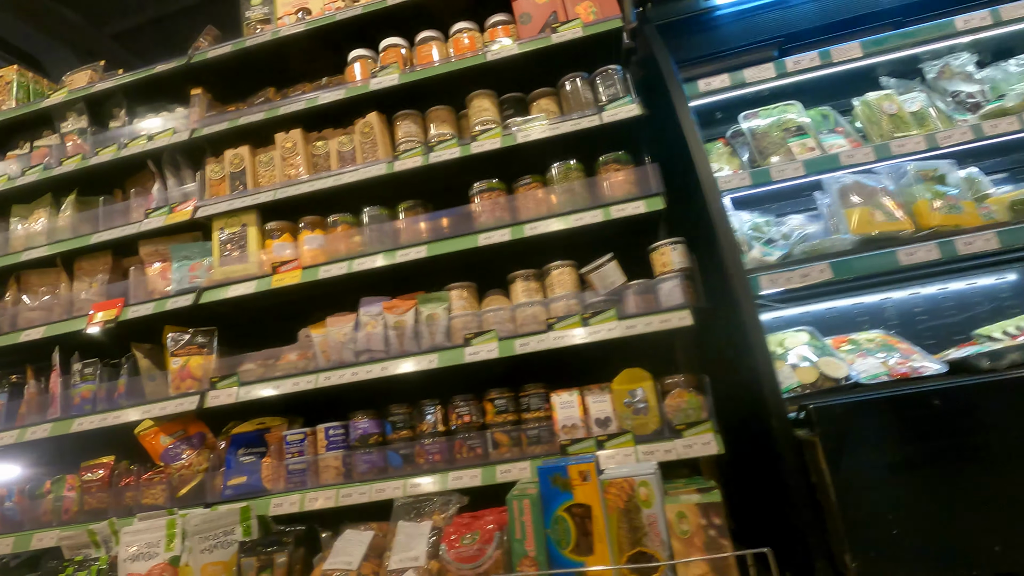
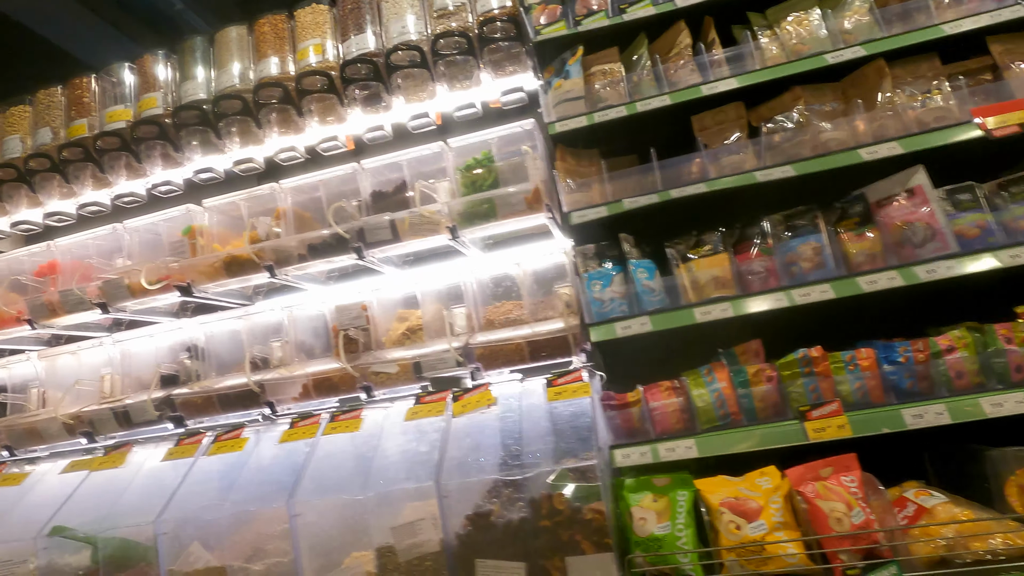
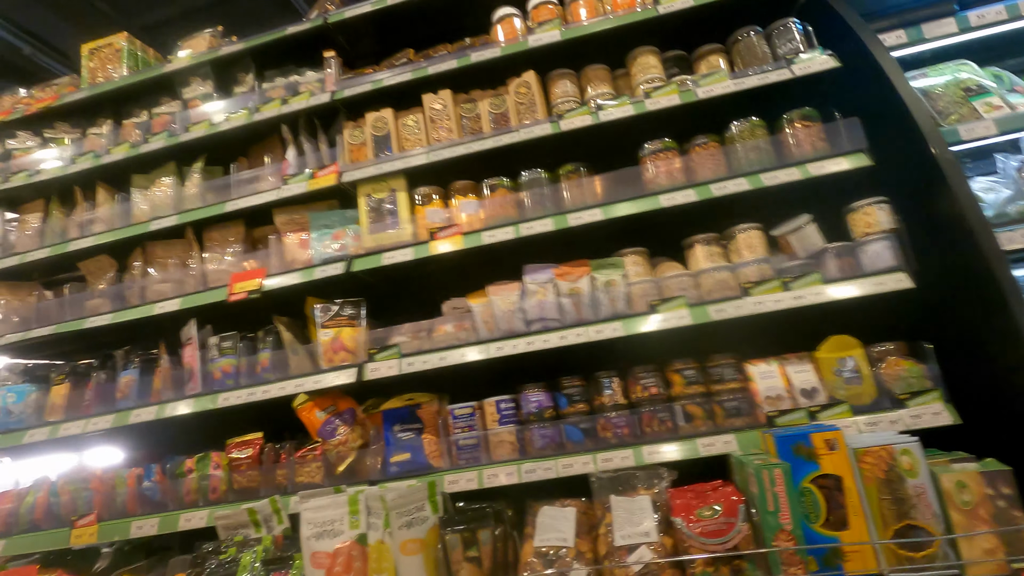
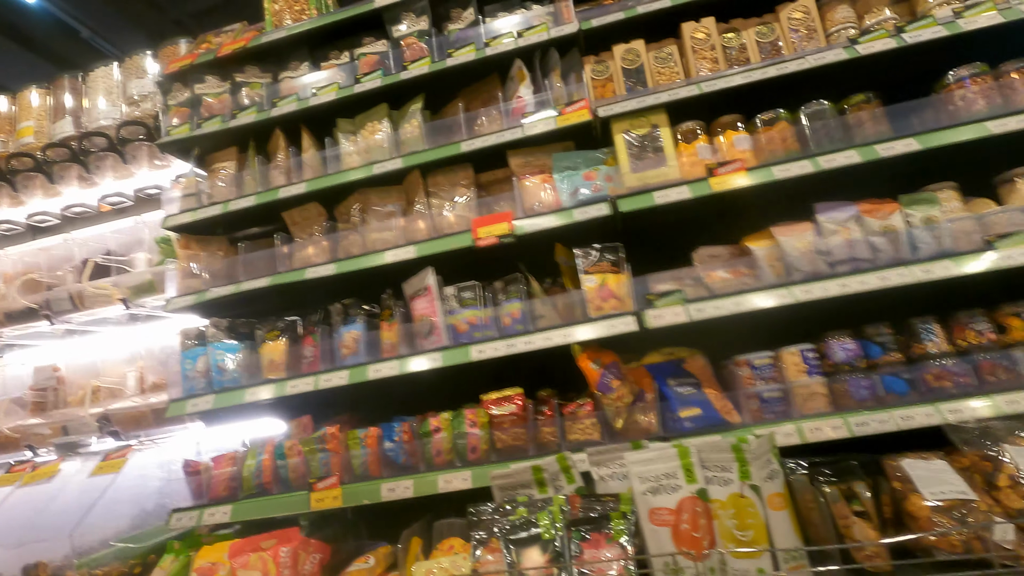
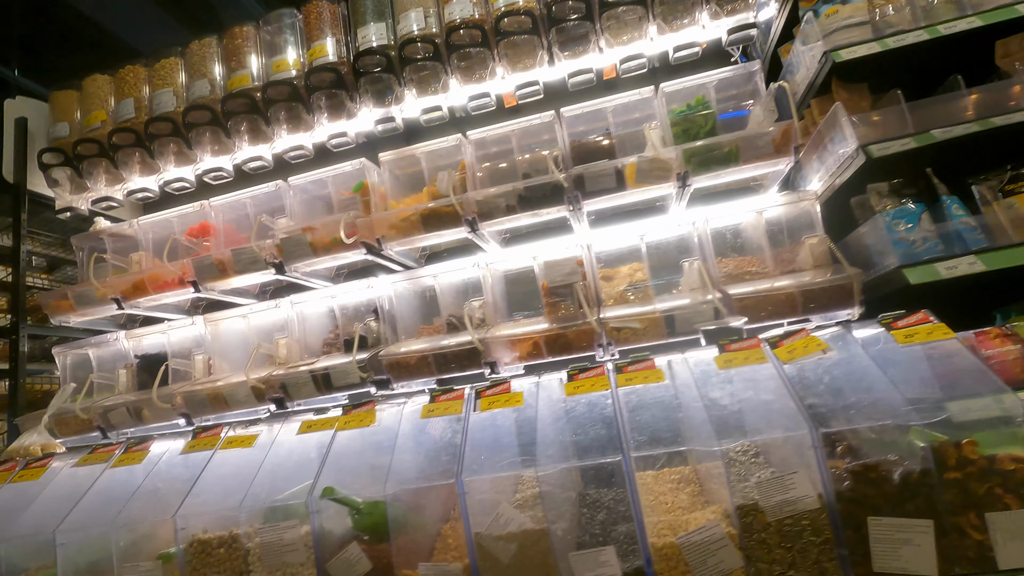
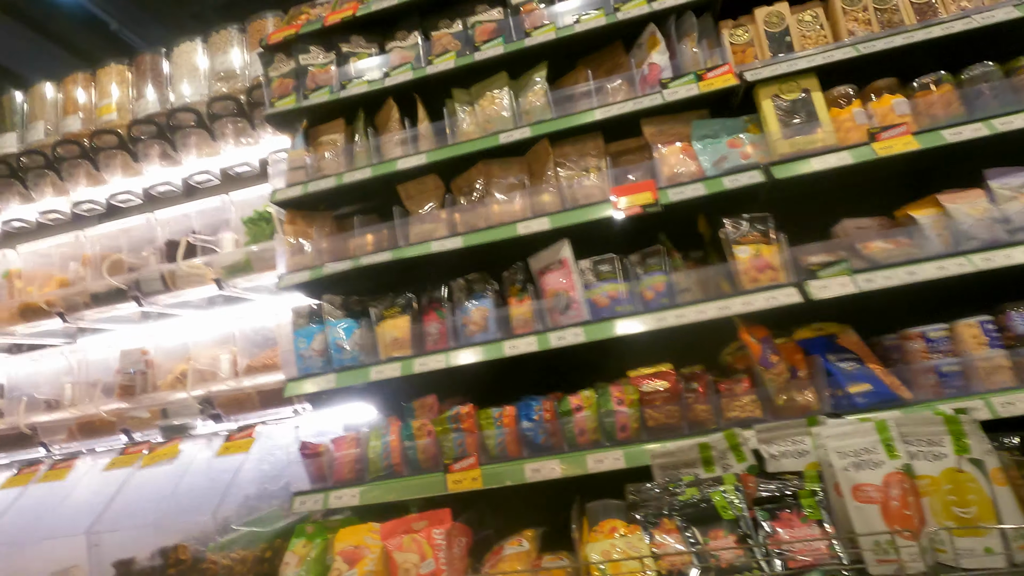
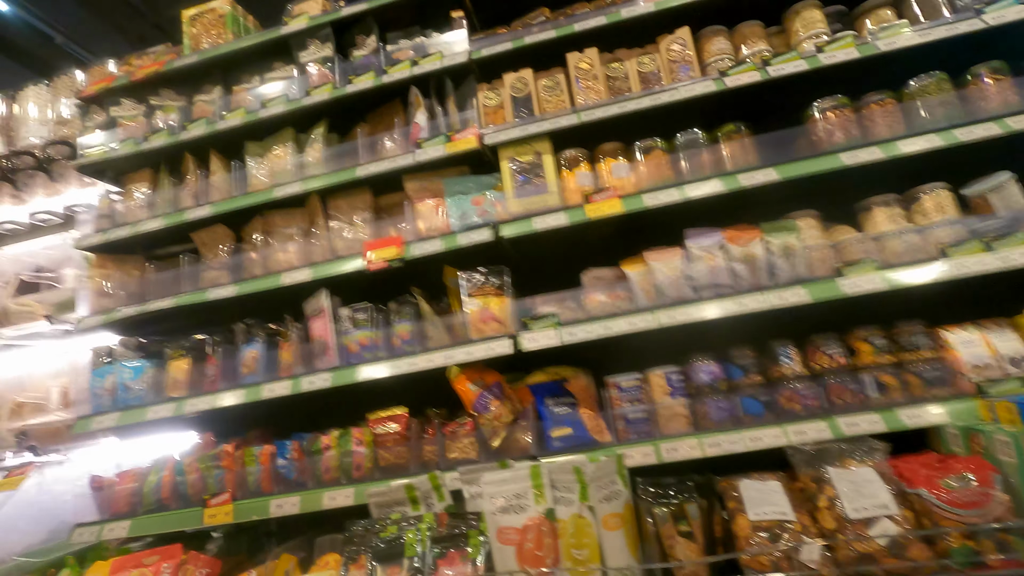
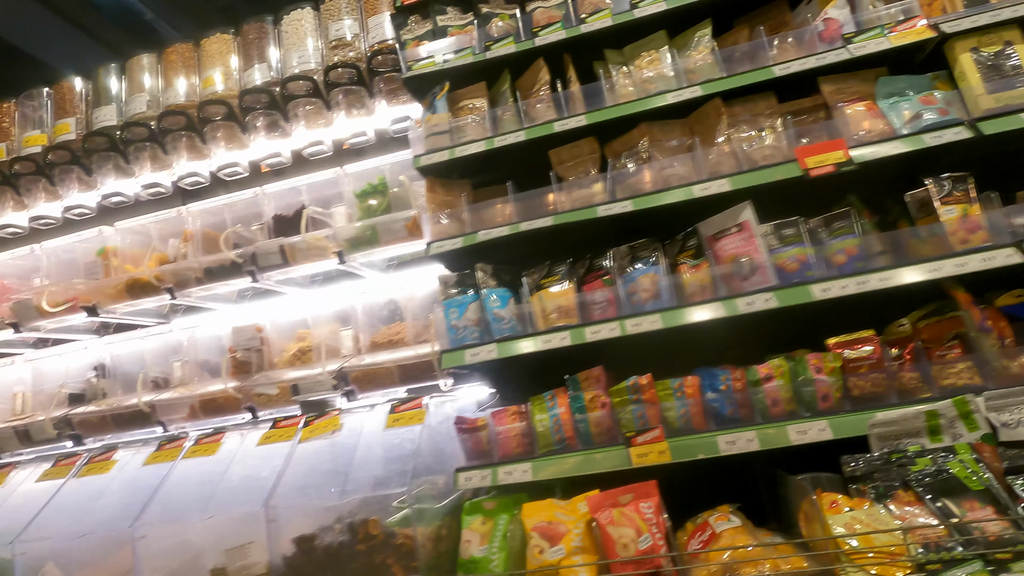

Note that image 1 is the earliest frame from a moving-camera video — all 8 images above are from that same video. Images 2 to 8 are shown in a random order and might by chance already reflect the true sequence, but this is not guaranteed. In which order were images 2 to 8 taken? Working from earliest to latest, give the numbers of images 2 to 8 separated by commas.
3, 7, 4, 6, 8, 2, 5
